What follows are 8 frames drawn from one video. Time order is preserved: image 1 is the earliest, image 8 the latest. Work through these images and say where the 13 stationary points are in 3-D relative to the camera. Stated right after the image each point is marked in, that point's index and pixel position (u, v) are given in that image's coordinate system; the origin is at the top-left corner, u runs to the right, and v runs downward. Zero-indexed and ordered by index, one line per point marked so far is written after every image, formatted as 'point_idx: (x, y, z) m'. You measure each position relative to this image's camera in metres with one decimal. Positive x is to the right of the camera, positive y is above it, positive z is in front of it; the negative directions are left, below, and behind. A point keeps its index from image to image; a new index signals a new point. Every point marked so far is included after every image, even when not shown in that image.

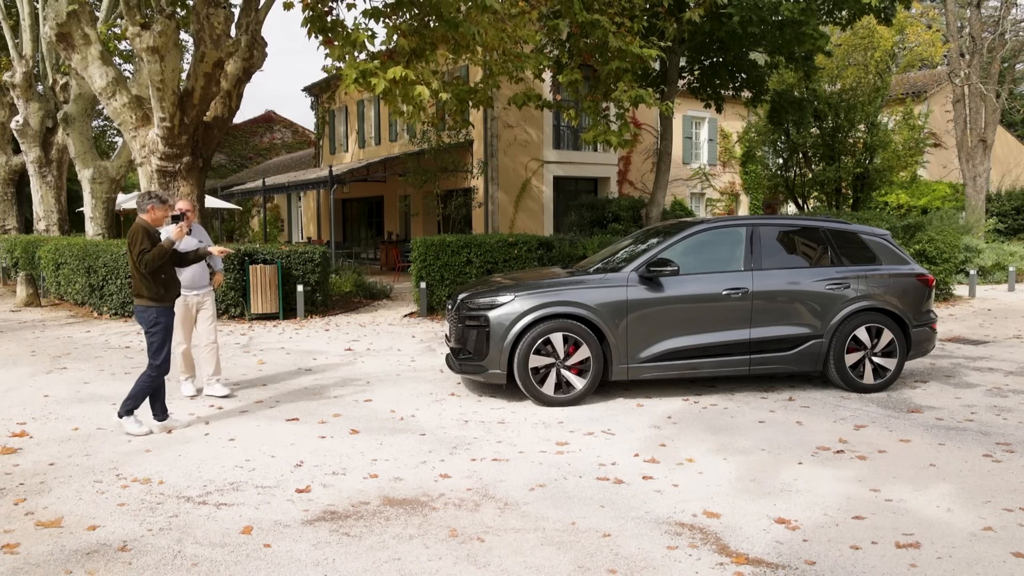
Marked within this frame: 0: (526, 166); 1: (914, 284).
0: (+0.4, +3.2, +20.0) m
1: (+3.8, +0.1, +7.3) m
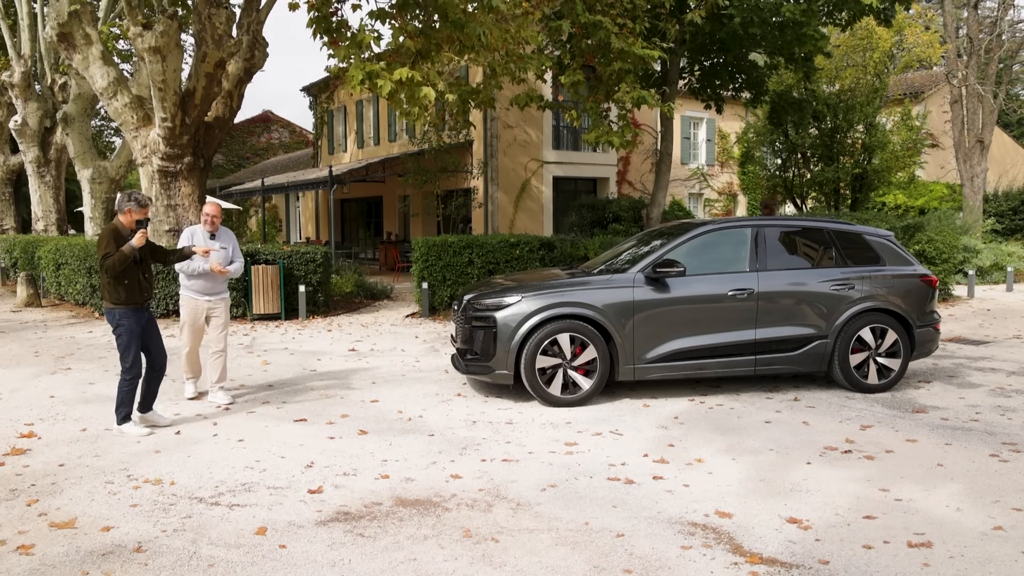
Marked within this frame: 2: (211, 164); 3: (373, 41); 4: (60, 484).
0: (+0.4, +3.2, +20.0) m
1: (+3.9, 0.0, +7.4) m
2: (-5.3, +2.2, +13.6) m
3: (-1.3, +2.9, +8.9) m
4: (-2.9, -1.3, +5.0) m
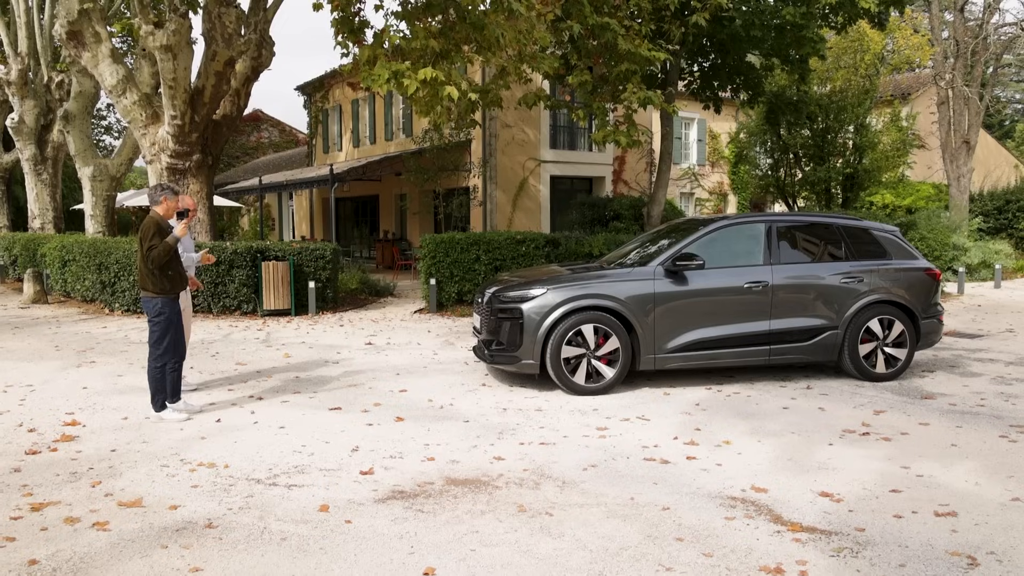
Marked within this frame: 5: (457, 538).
0: (+0.3, +3.2, +20.3) m
1: (+4.1, +0.1, +7.7) m
2: (-5.2, +2.2, +13.7) m
3: (-1.1, +2.9, +9.1) m
4: (-2.6, -1.2, +5.2) m
5: (-0.3, -1.3, +4.0) m
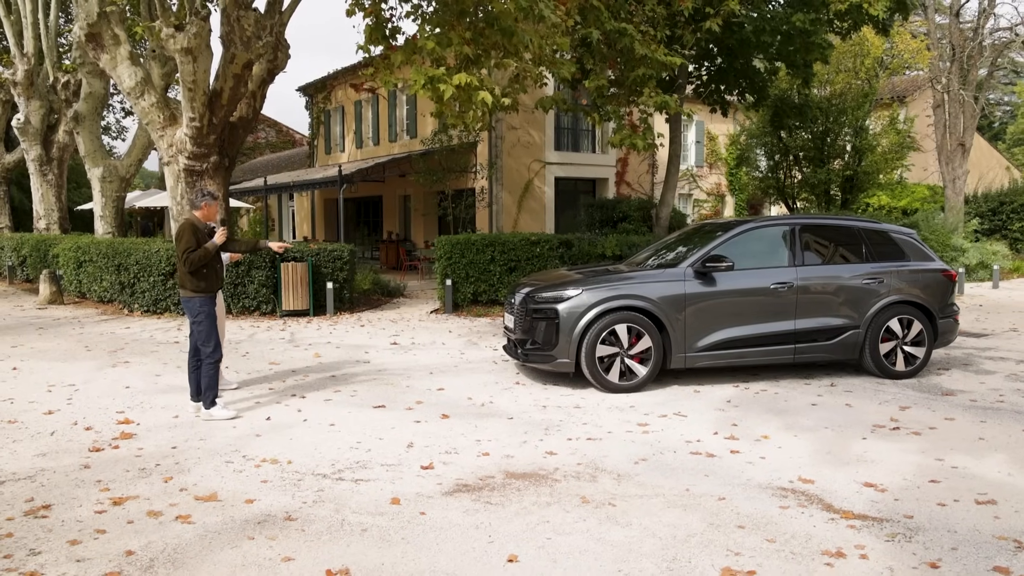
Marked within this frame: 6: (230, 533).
0: (+0.4, +3.2, +20.5) m
1: (+4.4, +0.1, +8.0) m
2: (-5.0, +2.2, +13.9) m
3: (-0.8, +2.9, +9.3) m
4: (-2.3, -1.2, +5.3) m
5: (+0.1, -1.3, +4.2) m
6: (-1.5, -1.3, +4.3) m
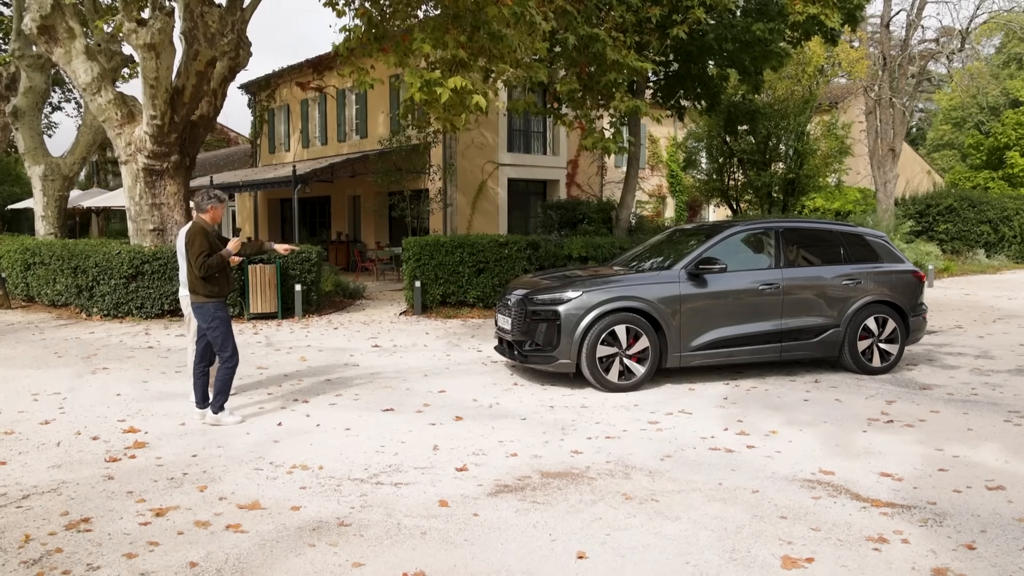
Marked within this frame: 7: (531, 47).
0: (-0.7, +3.2, +20.6) m
1: (+4.4, +0.1, +8.5) m
2: (-5.5, +2.2, +13.5) m
3: (-1.0, +2.9, +9.4) m
4: (-2.0, -1.3, +5.3) m
5: (+0.4, -1.3, +4.4) m
6: (-1.2, -1.4, +4.2) m
7: (+0.3, +3.1, +10.0) m
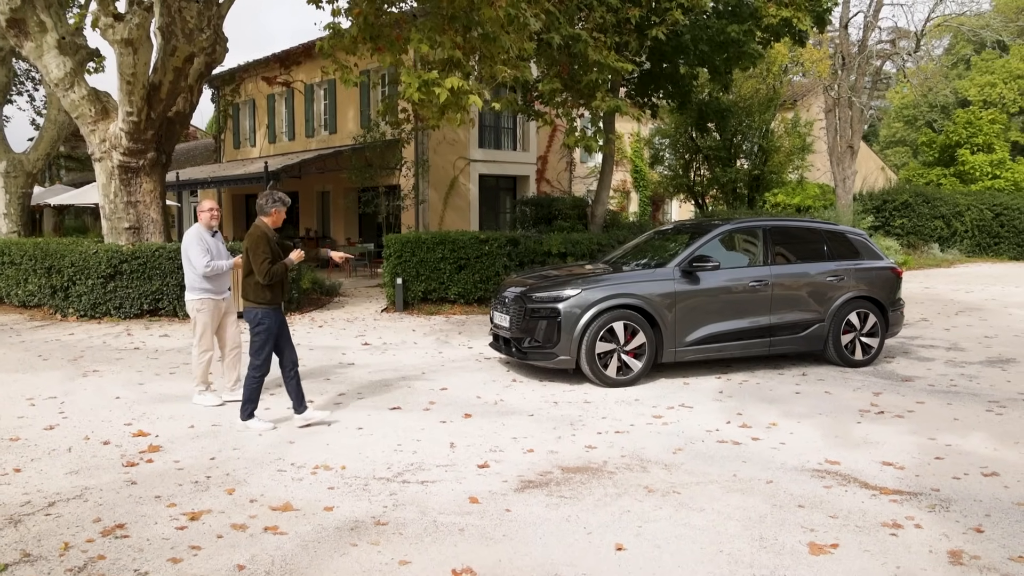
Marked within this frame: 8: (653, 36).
0: (-1.5, +3.3, +20.7) m
1: (+4.3, +0.1, +8.9) m
2: (-5.9, +2.2, +13.3) m
3: (-1.1, +2.9, +9.4) m
4: (-1.9, -1.3, +5.3) m
5: (+0.6, -1.3, +4.5) m
6: (-1.0, -1.4, +4.3) m
7: (+0.1, +3.2, +10.1) m
8: (+2.4, +4.3, +13.3) m
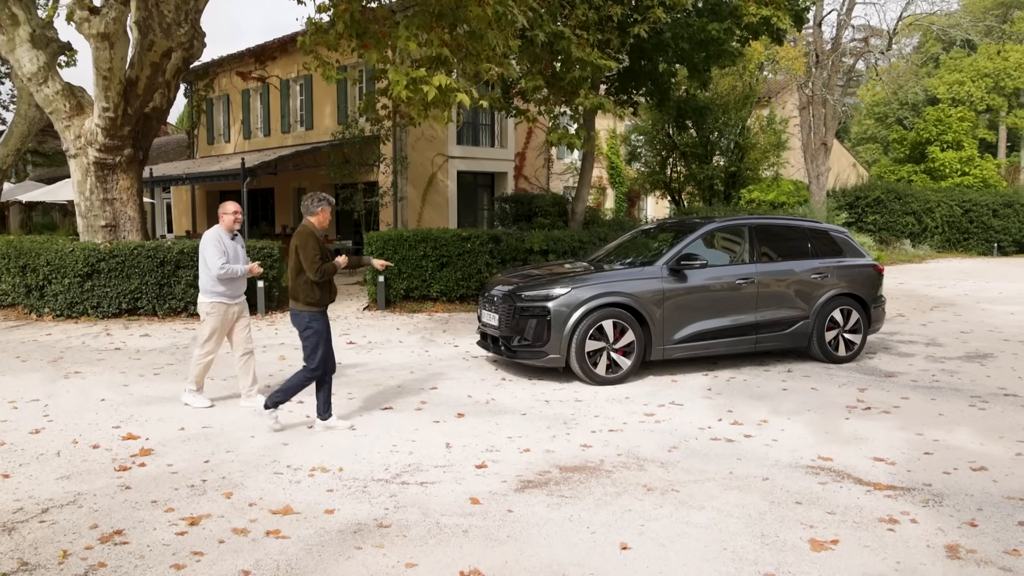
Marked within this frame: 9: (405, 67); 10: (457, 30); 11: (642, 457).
0: (-2.1, +3.4, +20.6) m
1: (+4.2, +0.2, +9.0) m
2: (-6.1, +2.2, +13.1) m
3: (-1.3, +2.9, +9.4) m
4: (-1.9, -1.3, +5.2) m
5: (+0.6, -1.4, +4.6) m
6: (-1.0, -1.4, +4.3) m
7: (-0.1, +3.2, +10.1) m
8: (+2.1, +4.4, +13.3) m
9: (-1.3, +2.7, +9.5) m
10: (-0.7, +3.3, +9.8) m
11: (+0.9, -1.2, +5.6) m
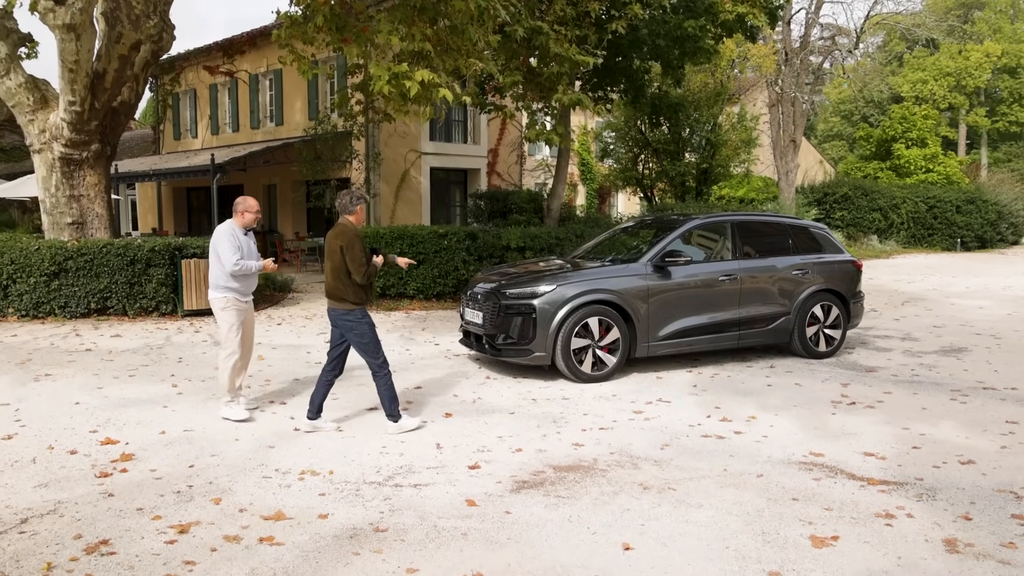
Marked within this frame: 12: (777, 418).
0: (-2.7, +3.5, +20.4) m
1: (+4.0, +0.2, +9.1) m
2: (-6.5, +2.2, +12.7) m
3: (-1.5, +2.9, +9.2) m
4: (-1.9, -1.3, +5.1) m
5: (+0.6, -1.3, +4.5) m
6: (-1.0, -1.4, +4.2) m
7: (-0.3, +3.2, +10.0) m
8: (+1.7, +4.4, +13.3) m
9: (-1.5, +2.7, +9.3) m
10: (-0.9, +3.3, +9.7) m
11: (+0.9, -1.2, +5.6) m
12: (+2.2, -1.1, +6.5) m
